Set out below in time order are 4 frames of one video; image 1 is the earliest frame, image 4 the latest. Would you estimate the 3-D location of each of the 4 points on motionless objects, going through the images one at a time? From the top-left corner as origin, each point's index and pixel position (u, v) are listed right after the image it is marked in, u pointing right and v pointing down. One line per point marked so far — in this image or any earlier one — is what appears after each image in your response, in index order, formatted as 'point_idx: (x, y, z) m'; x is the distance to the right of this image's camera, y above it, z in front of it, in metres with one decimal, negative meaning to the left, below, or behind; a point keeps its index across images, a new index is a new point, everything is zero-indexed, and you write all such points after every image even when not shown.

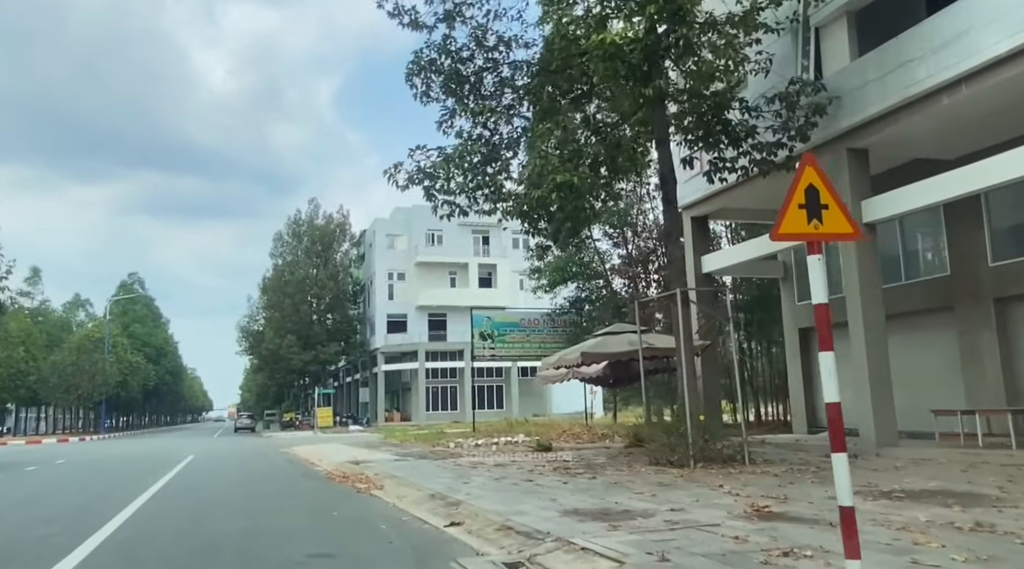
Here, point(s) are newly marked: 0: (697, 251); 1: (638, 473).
0: (+4.4, +0.8, +18.4) m
1: (+1.8, -2.7, +11.2) m
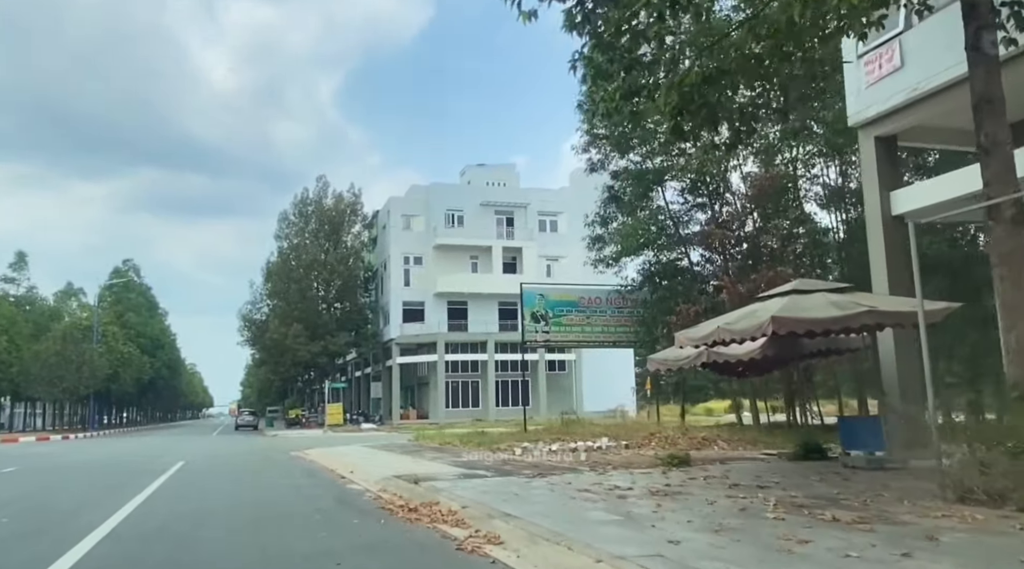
0: (+6.3, +1.7, +13.1) m
1: (+3.7, -1.9, +6.0) m
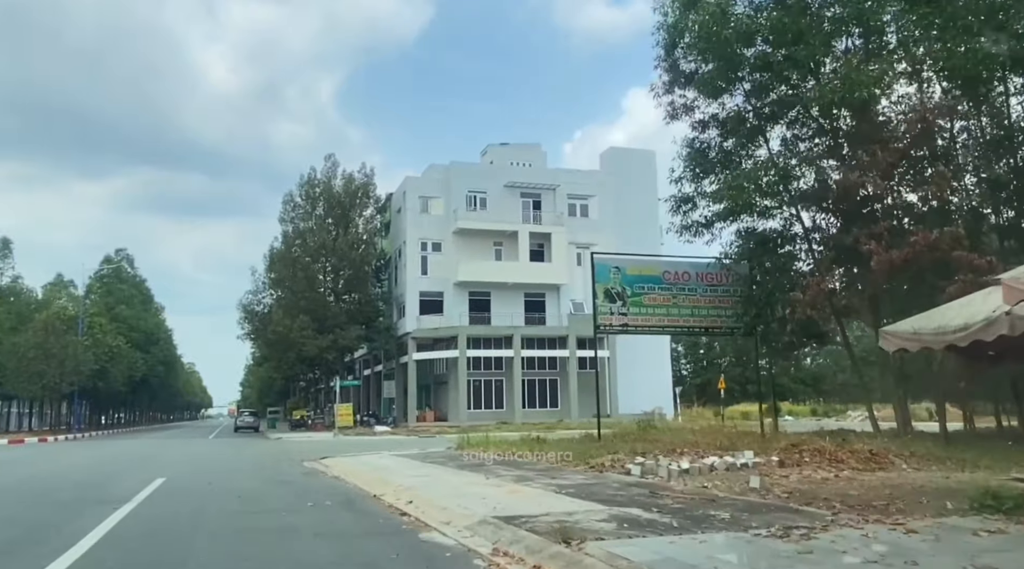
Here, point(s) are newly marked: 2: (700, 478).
0: (+8.2, +2.5, +8.1) m
1: (+5.5, -1.0, +0.9) m
2: (+2.8, -2.9, +11.4) m
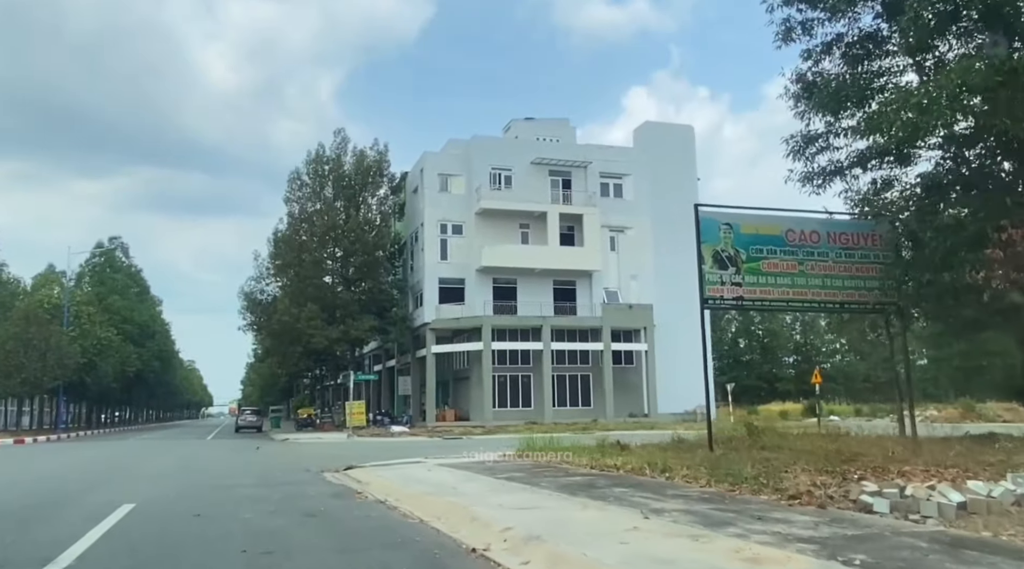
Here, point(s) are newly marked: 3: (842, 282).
0: (+9.8, +3.2, +3.5) m
1: (+7.2, -0.3, -3.7) m
2: (+4.5, -2.1, +6.9) m
3: (+6.9, 0.0, +16.6) m
